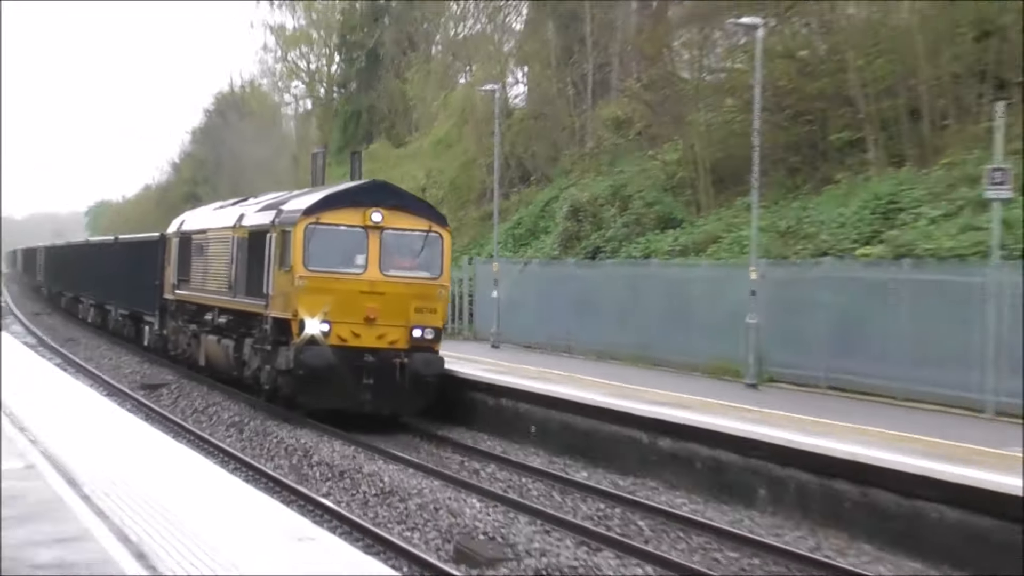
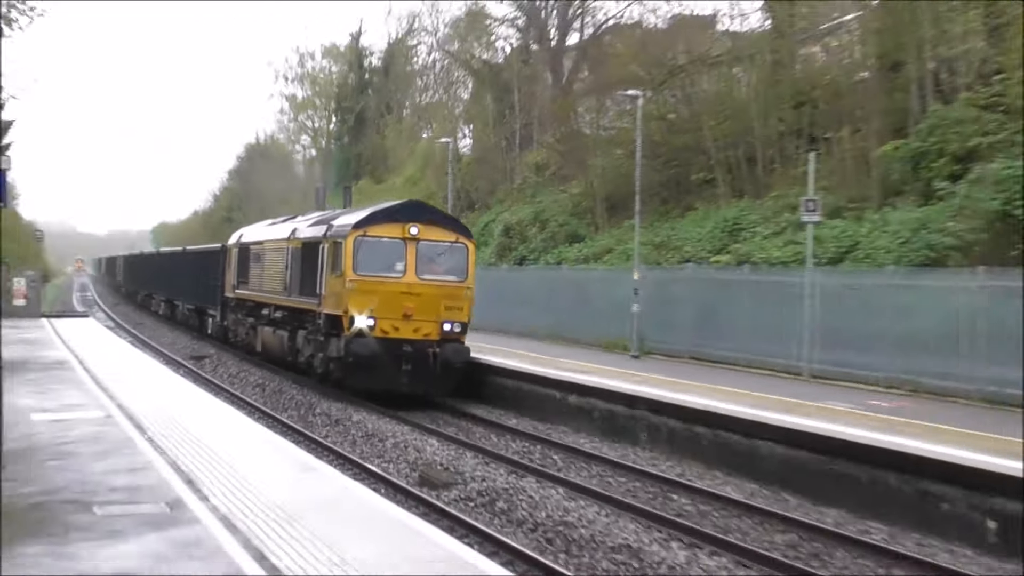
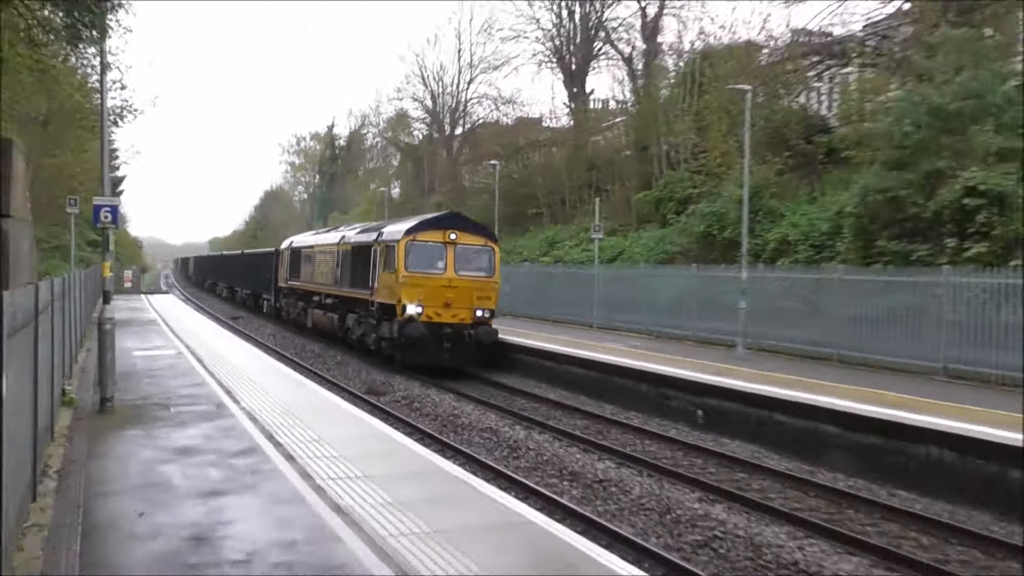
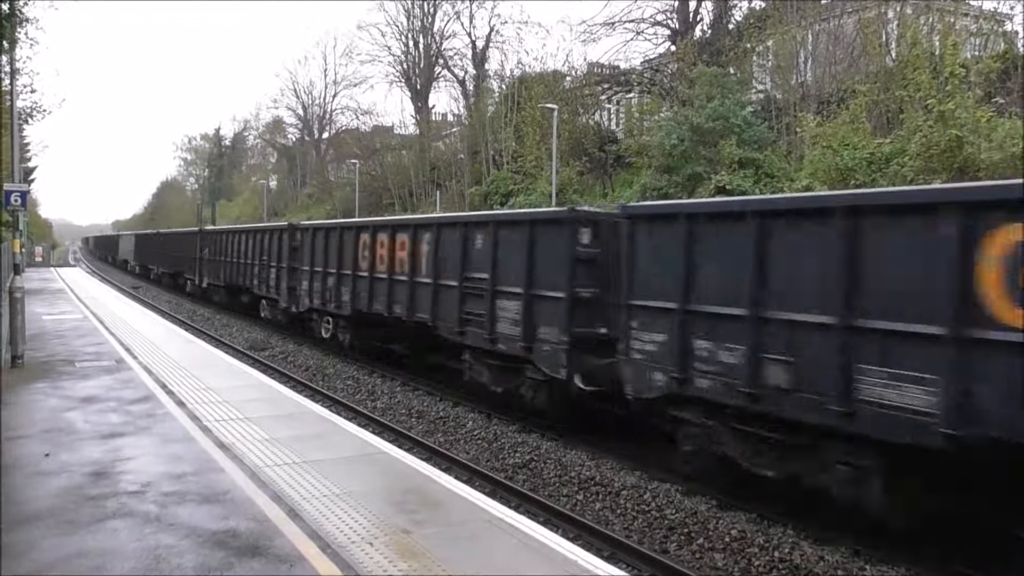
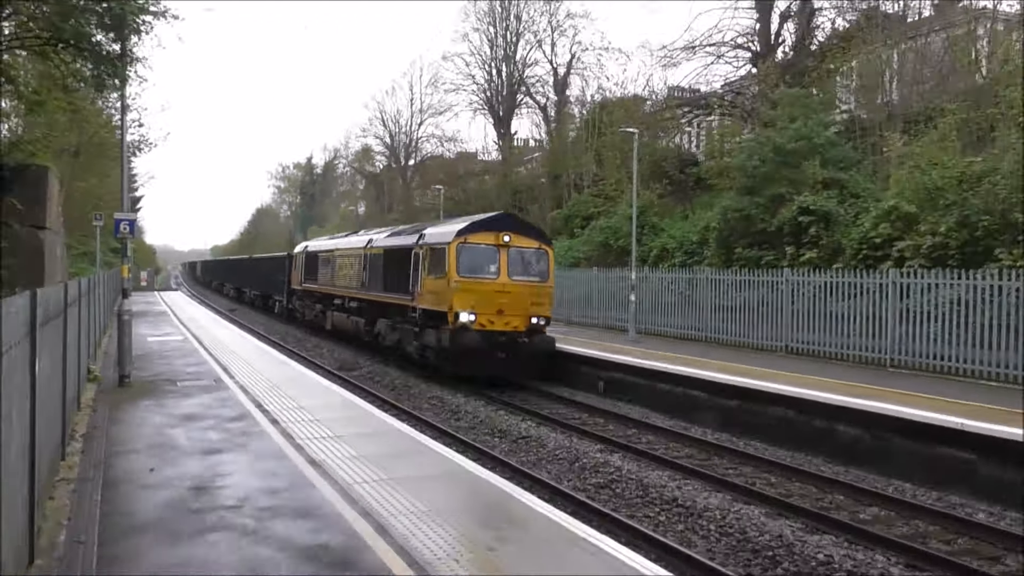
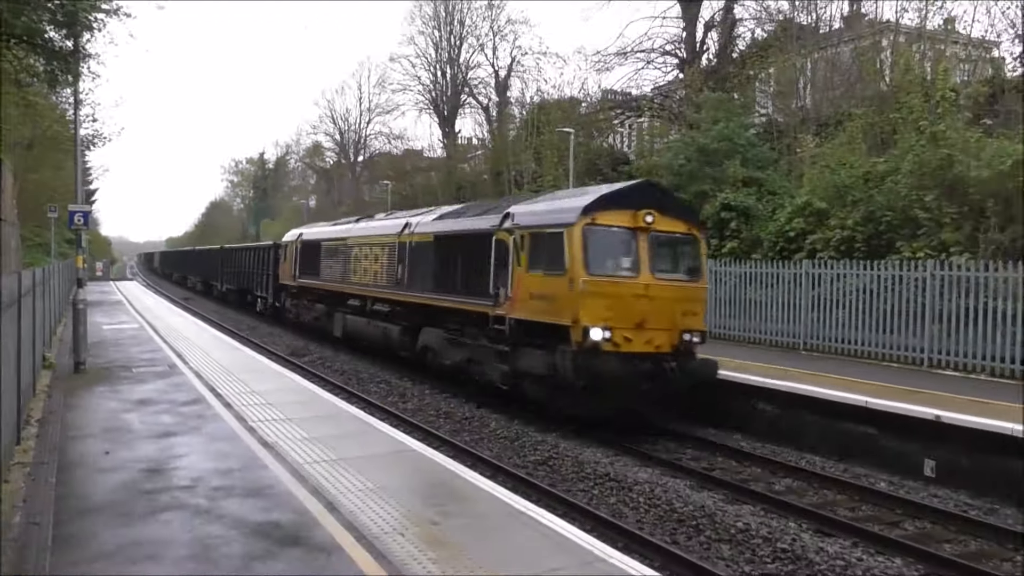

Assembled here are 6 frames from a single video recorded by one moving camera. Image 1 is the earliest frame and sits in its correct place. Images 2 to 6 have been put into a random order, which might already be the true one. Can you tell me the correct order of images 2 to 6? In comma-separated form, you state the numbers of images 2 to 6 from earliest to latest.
2, 3, 5, 6, 4
